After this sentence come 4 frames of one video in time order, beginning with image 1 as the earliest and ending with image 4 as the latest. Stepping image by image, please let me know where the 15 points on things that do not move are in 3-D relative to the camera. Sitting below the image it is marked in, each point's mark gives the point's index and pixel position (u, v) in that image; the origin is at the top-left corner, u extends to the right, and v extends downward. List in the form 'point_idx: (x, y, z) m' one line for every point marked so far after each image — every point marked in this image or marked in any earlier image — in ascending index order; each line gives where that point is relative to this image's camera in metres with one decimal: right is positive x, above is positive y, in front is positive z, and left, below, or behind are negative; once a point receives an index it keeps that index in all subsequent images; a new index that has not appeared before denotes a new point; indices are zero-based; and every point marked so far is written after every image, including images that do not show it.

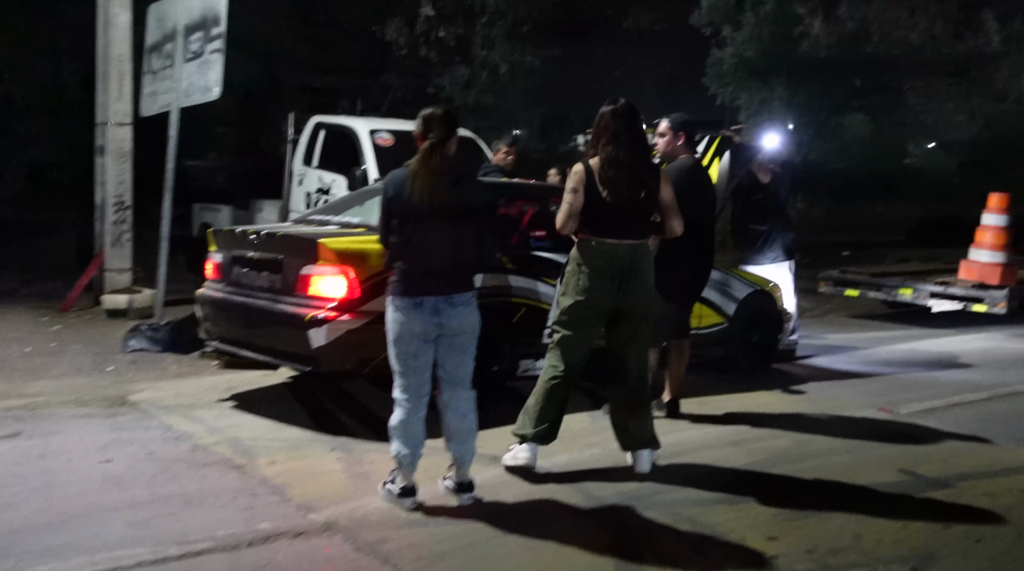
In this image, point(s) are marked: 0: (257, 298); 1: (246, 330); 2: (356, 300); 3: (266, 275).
0: (-1.6, -0.1, +5.9) m
1: (-1.7, -0.3, +6.0) m
2: (-0.9, -0.1, +5.6) m
3: (-1.5, +0.1, +5.9) m
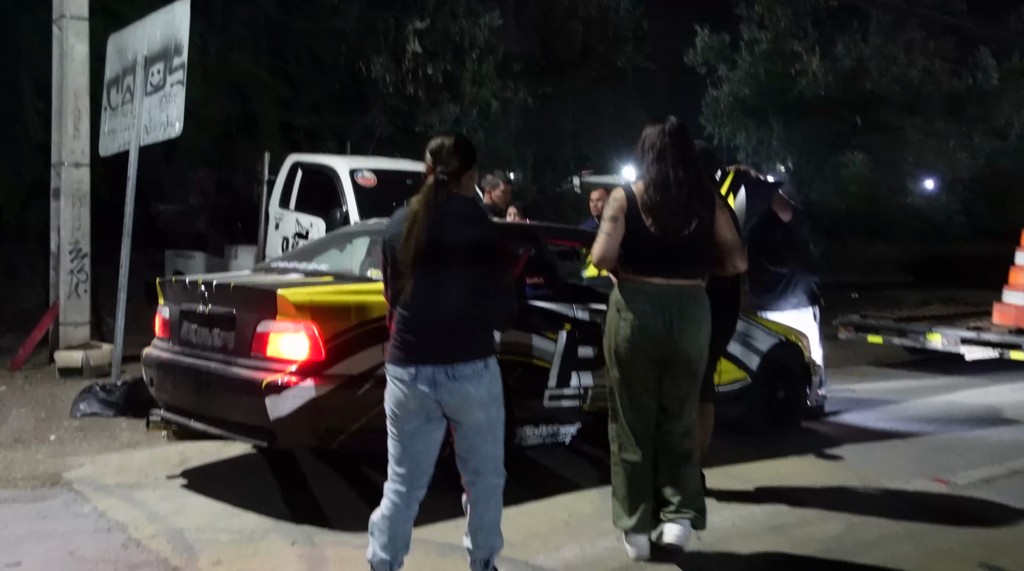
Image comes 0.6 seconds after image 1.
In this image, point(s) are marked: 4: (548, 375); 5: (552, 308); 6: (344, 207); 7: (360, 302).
0: (-1.6, -0.4, +5.1) m
1: (-1.7, -0.6, +5.1) m
2: (-0.9, -0.4, +4.7) m
3: (-1.6, -0.3, +5.1) m
4: (+0.2, -0.5, +5.7) m
5: (+0.2, -0.1, +5.7) m
6: (-1.7, +0.8, +9.4) m
7: (-0.8, -0.1, +4.9) m
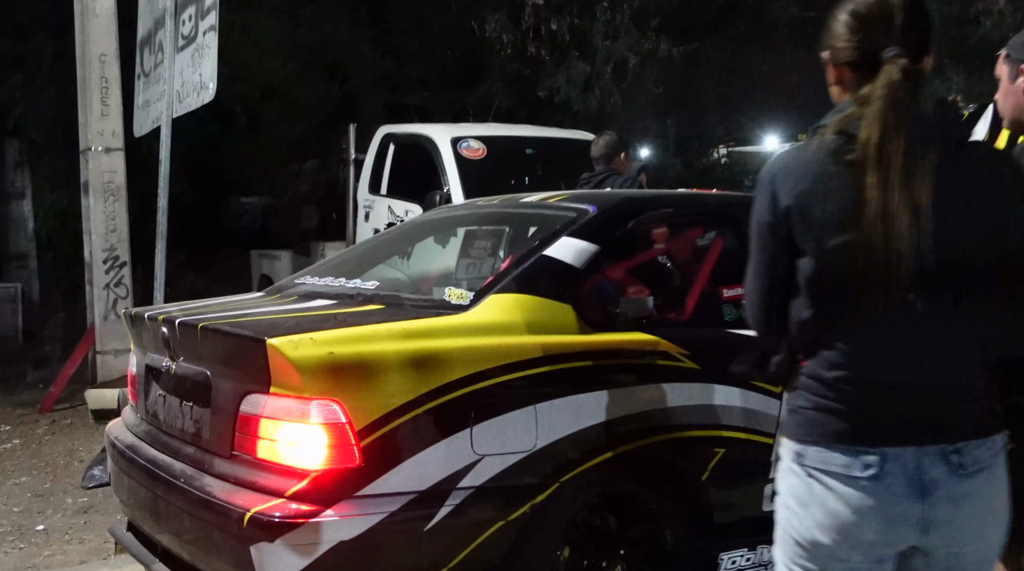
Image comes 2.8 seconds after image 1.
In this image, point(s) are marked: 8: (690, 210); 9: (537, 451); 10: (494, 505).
0: (-1.0, -0.5, +2.9) m
1: (-1.1, -0.7, +2.9) m
2: (-0.4, -0.5, +2.5) m
3: (-1.0, -0.4, +2.9) m
4: (+0.9, -0.6, +3.2) m
5: (+0.9, -0.2, +3.3) m
6: (-0.5, +0.7, +7.1) m
7: (-0.2, -0.2, +2.6) m
8: (+0.6, +0.3, +3.4) m
9: (+0.1, -0.5, +2.7) m
10: (0.0, -0.6, +2.7) m
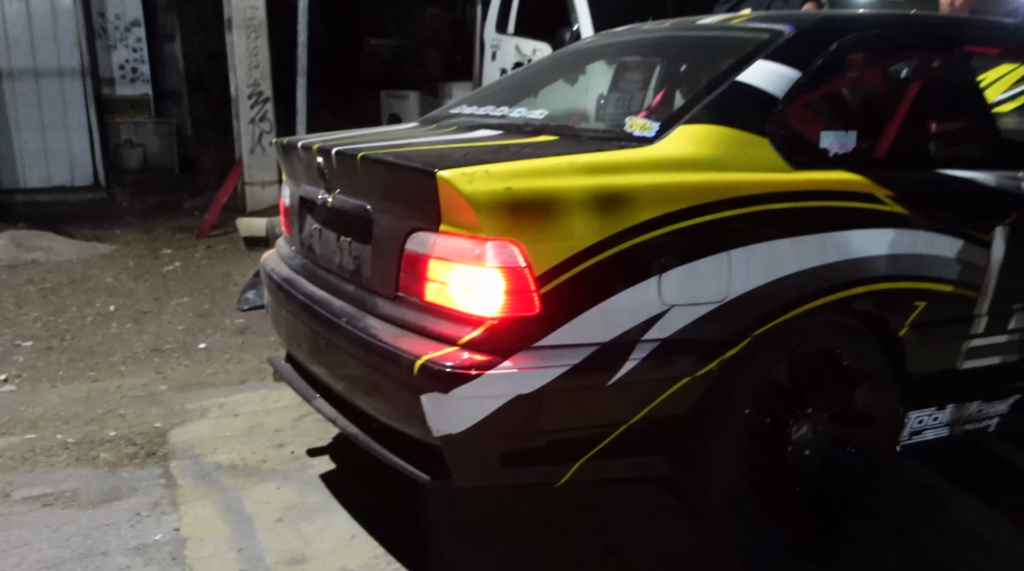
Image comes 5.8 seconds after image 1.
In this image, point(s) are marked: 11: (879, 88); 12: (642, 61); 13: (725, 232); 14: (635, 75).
0: (-0.5, 0.0, +2.8) m
1: (-0.6, -0.2, +2.9) m
2: (+0.1, -0.1, +2.3) m
3: (-0.5, +0.1, +2.8) m
4: (+1.4, -0.1, +2.9) m
5: (+1.4, +0.3, +2.9) m
6: (+0.6, +2.0, +6.6) m
7: (+0.2, +0.2, +2.4) m
8: (+1.2, +0.8, +2.9) m
9: (+0.6, 0.0, +2.5) m
10: (+0.4, -0.2, +2.5) m
11: (+1.1, +0.6, +2.9) m
12: (+0.5, +0.8, +3.4) m
13: (+0.5, +0.1, +2.5) m
14: (+0.5, +0.8, +3.5) m
